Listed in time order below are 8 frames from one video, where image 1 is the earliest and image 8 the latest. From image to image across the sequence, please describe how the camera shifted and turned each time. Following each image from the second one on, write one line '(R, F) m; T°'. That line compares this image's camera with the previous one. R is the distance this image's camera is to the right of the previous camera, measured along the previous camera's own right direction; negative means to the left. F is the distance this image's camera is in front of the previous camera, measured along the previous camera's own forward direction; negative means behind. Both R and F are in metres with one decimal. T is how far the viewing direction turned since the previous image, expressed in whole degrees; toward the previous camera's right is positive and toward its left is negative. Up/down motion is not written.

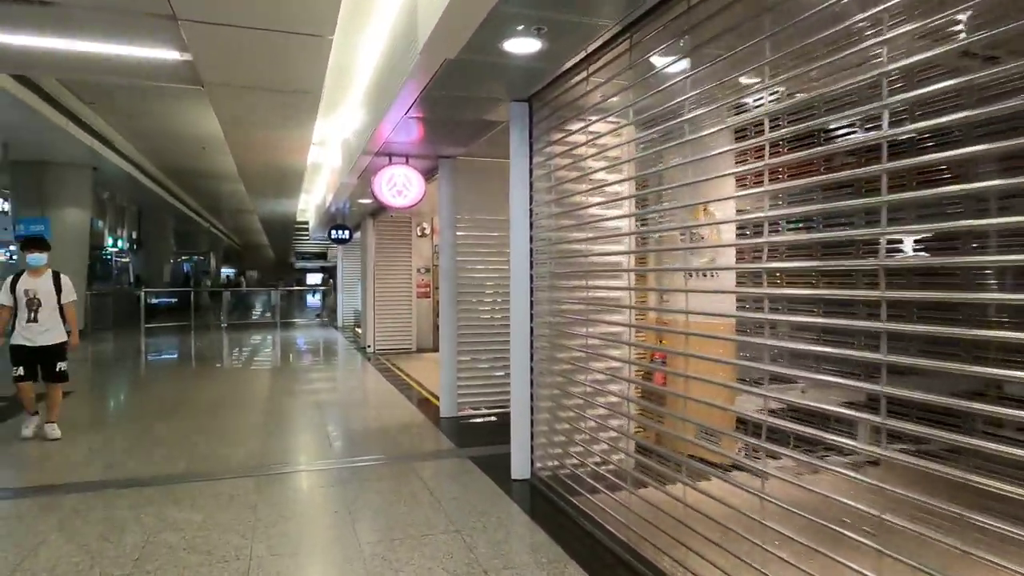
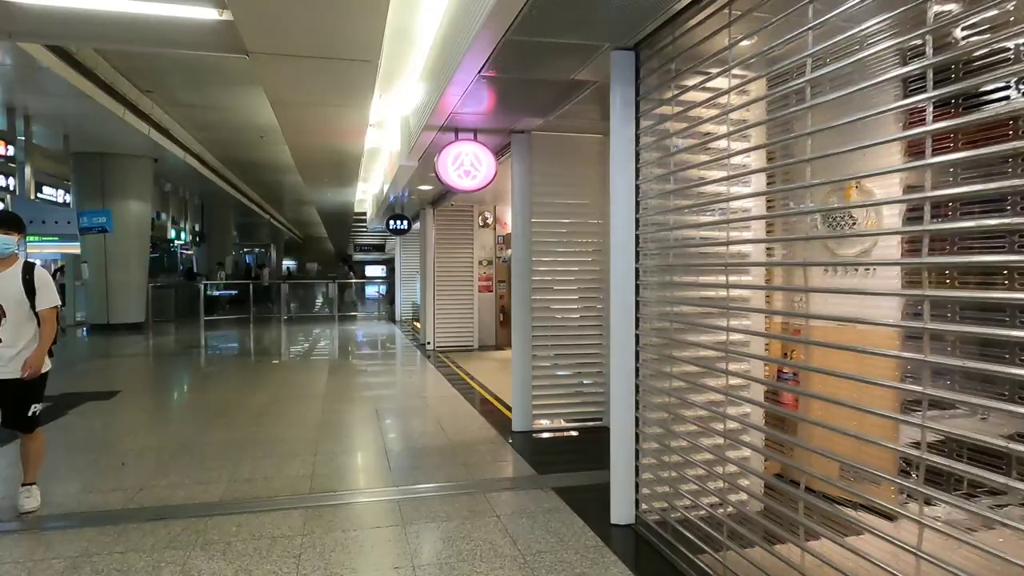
(-0.2, +0.8) m; -5°
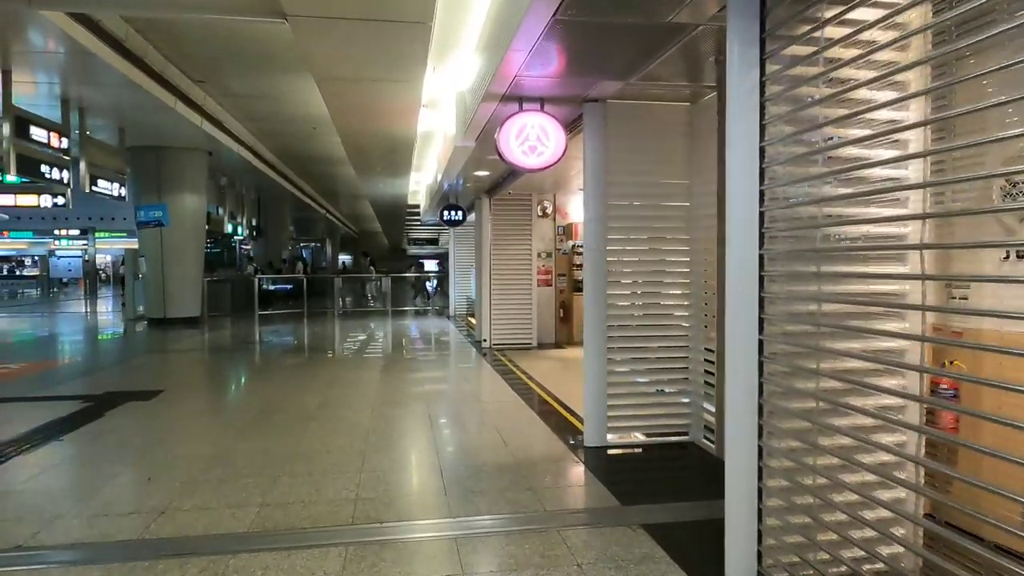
(-0.1, +0.6) m; -5°
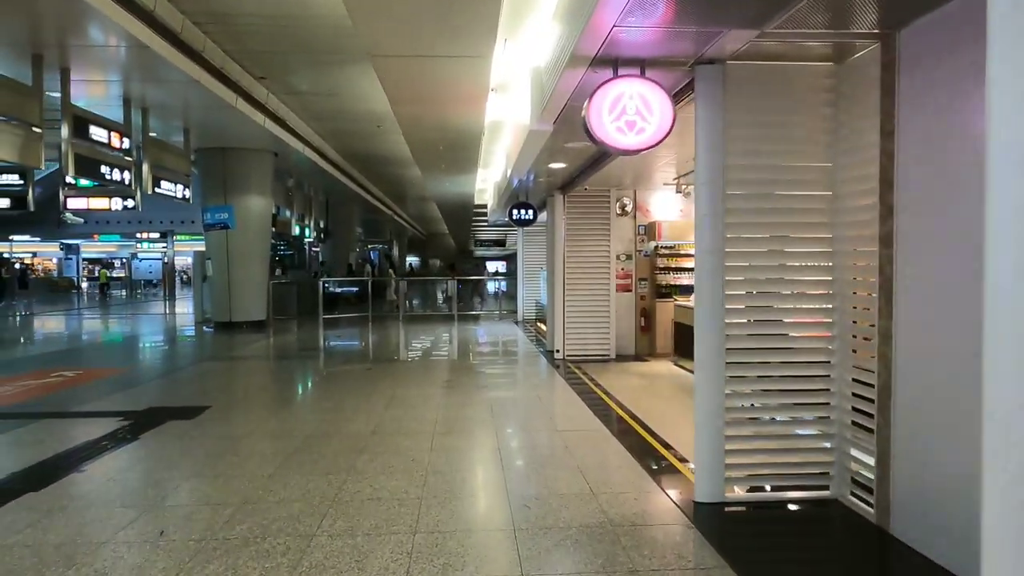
(-0.1, +0.8) m; -6°
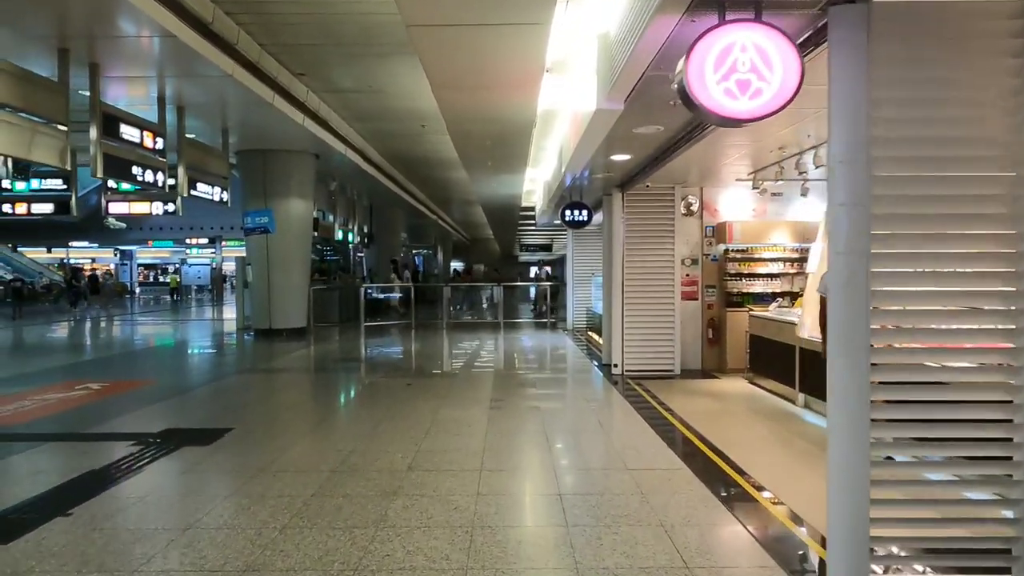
(-0.1, +0.7) m; -4°
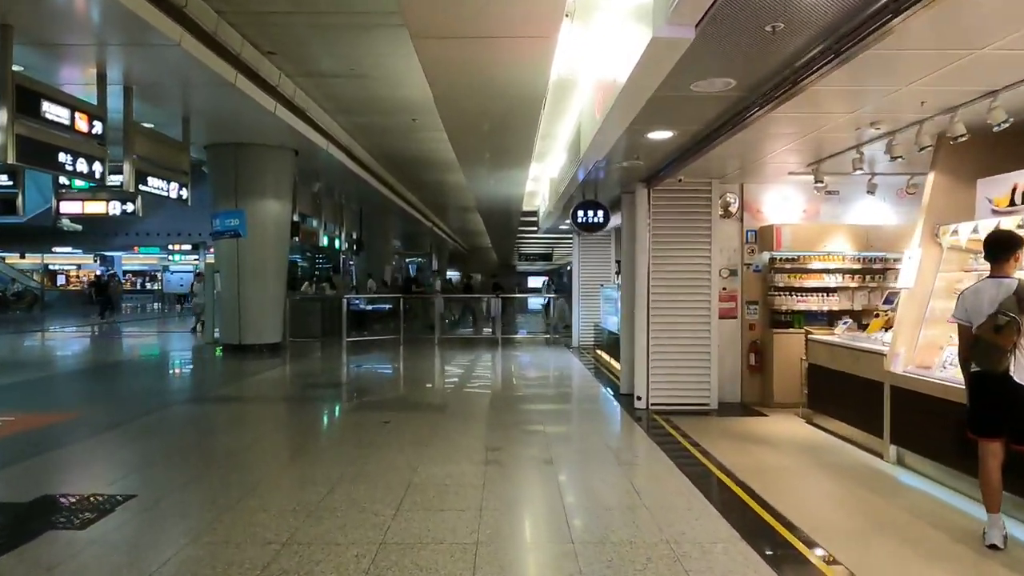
(0.0, +1.4) m; 0°
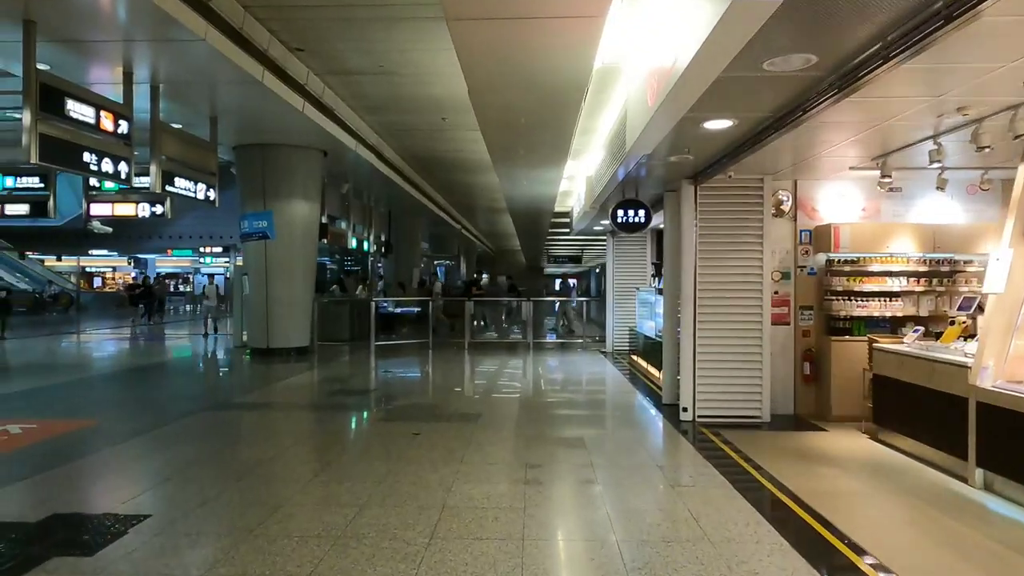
(-0.1, +0.3) m; -2°
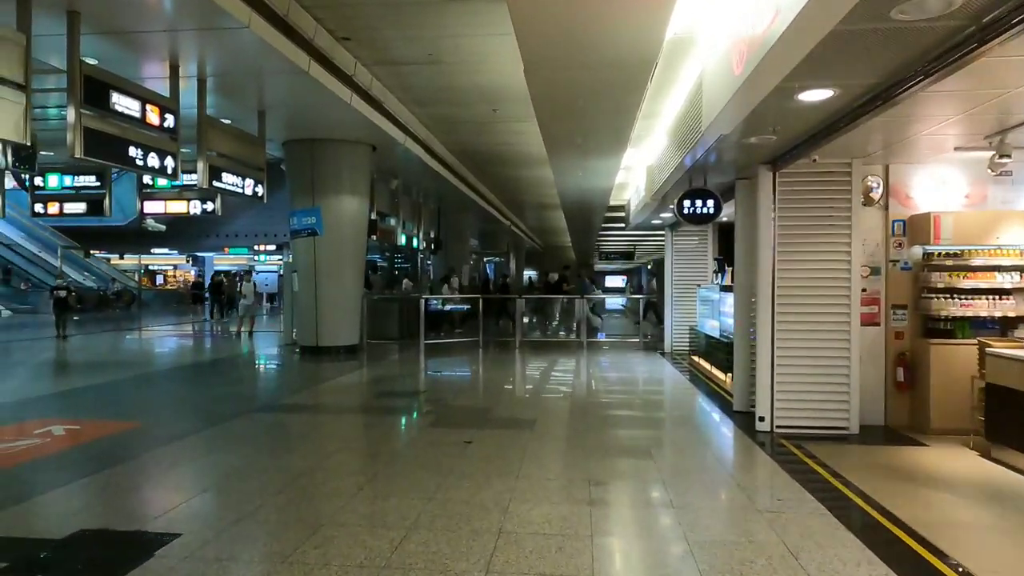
(-0.1, +0.4) m; -4°
